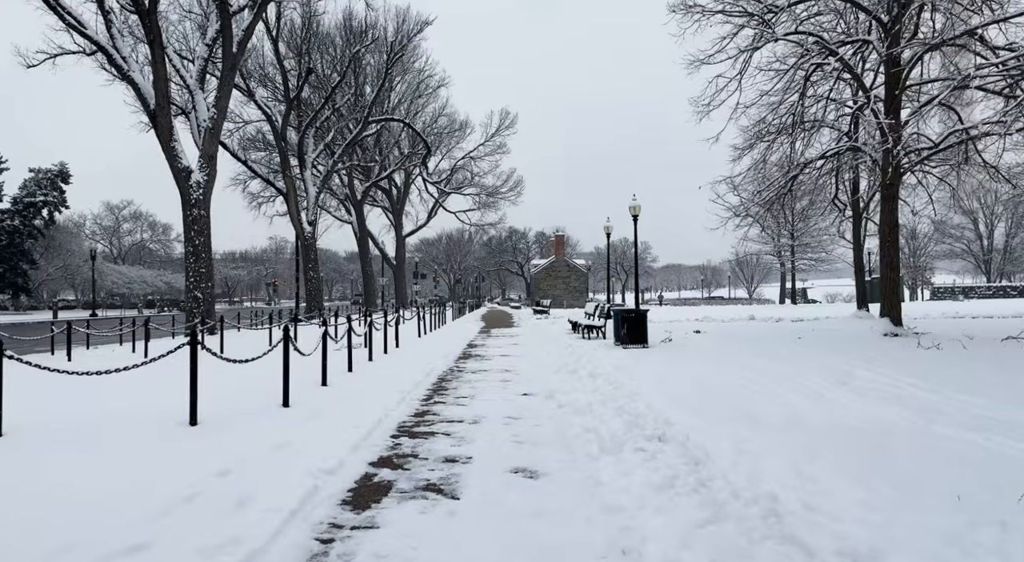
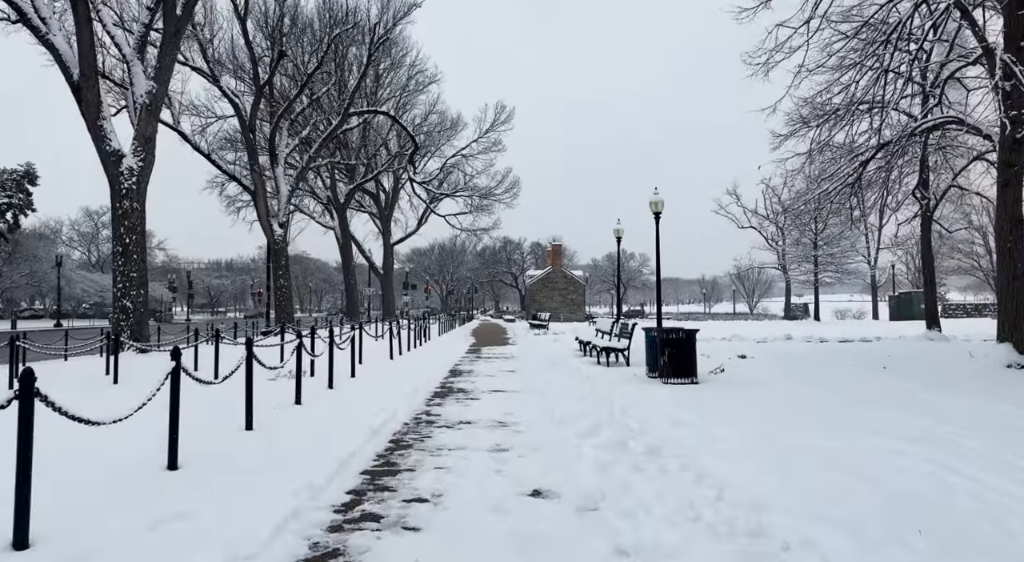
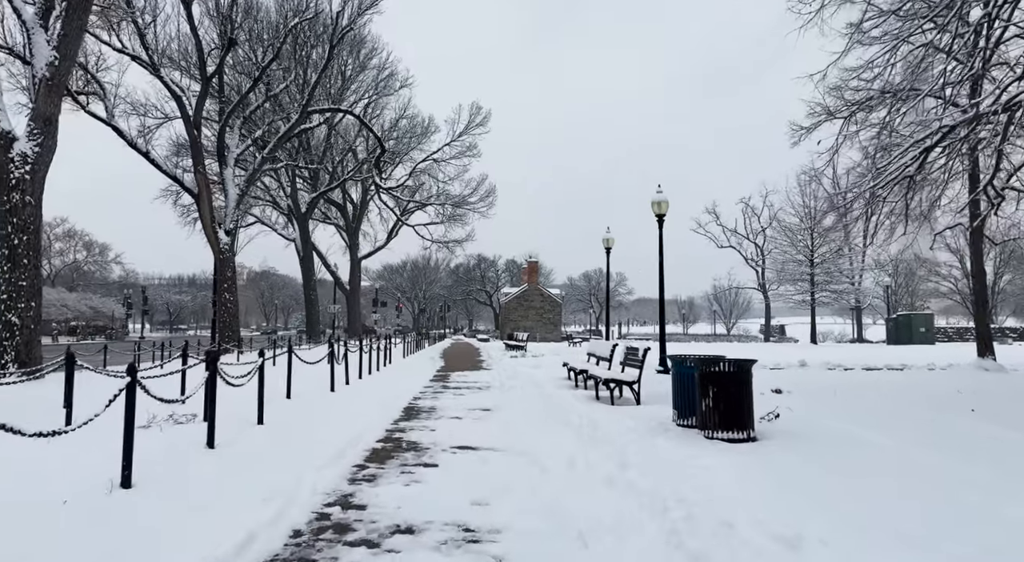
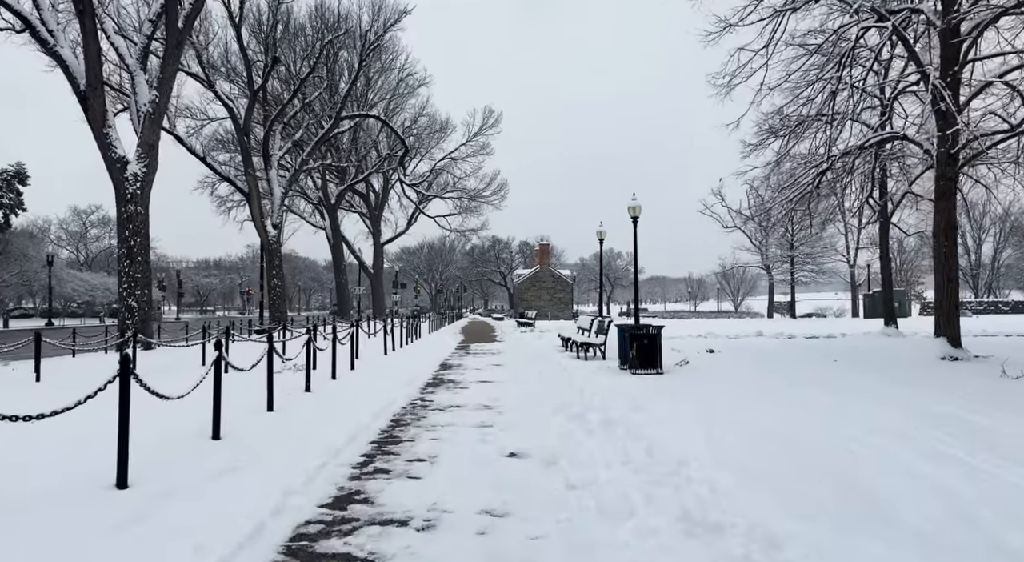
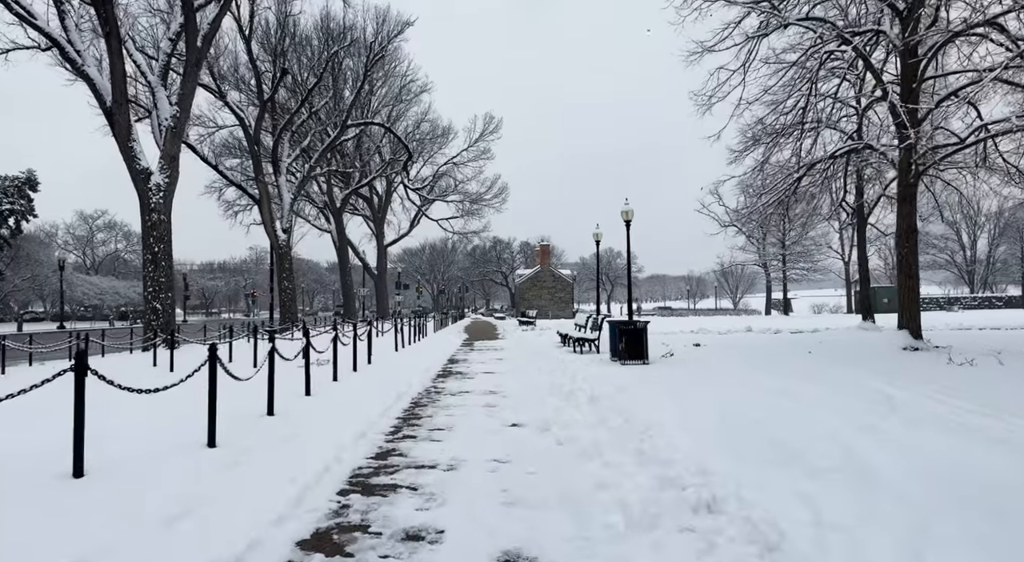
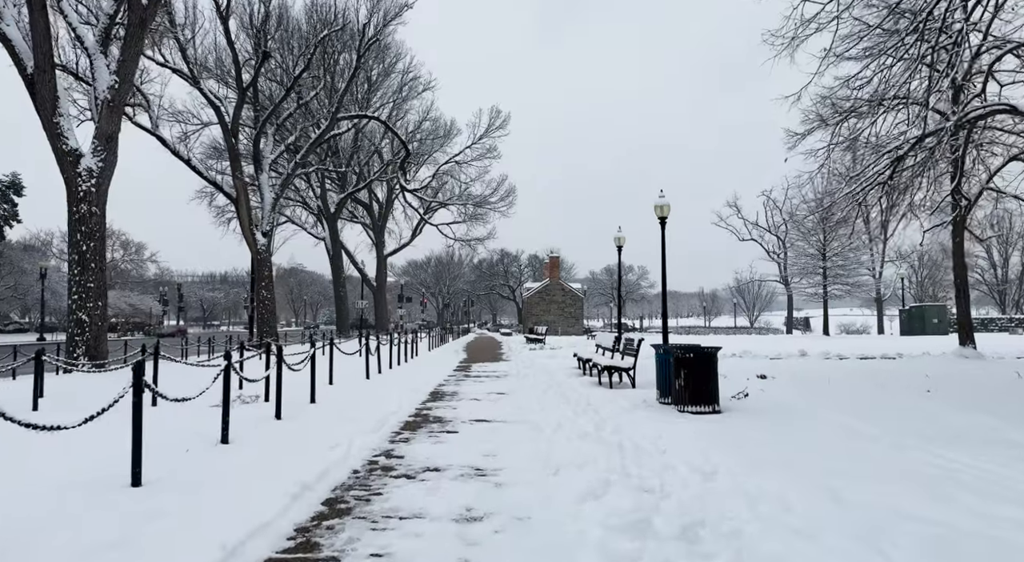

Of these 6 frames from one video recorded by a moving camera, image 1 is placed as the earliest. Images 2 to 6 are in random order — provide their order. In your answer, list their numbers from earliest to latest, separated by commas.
5, 4, 2, 6, 3
